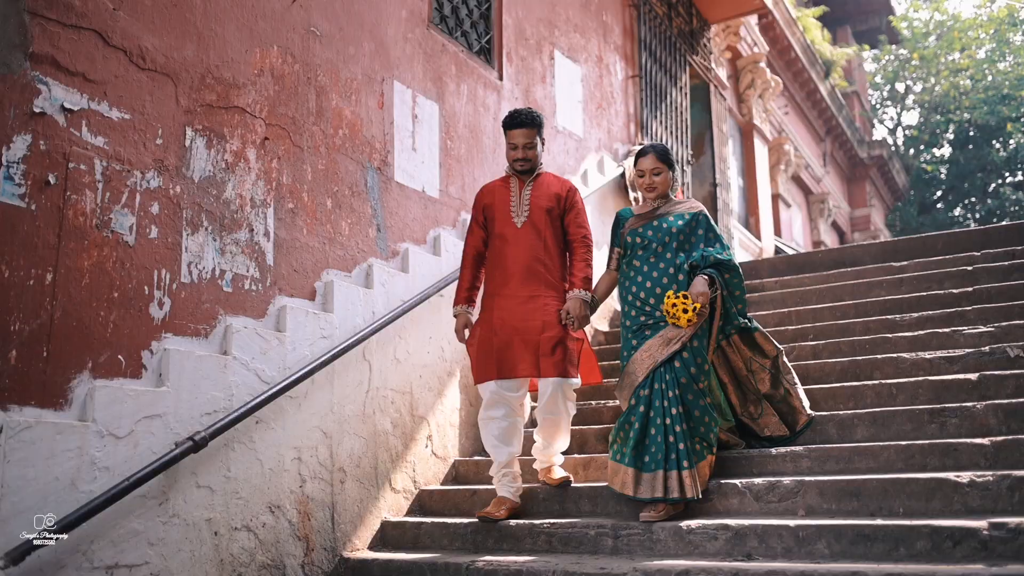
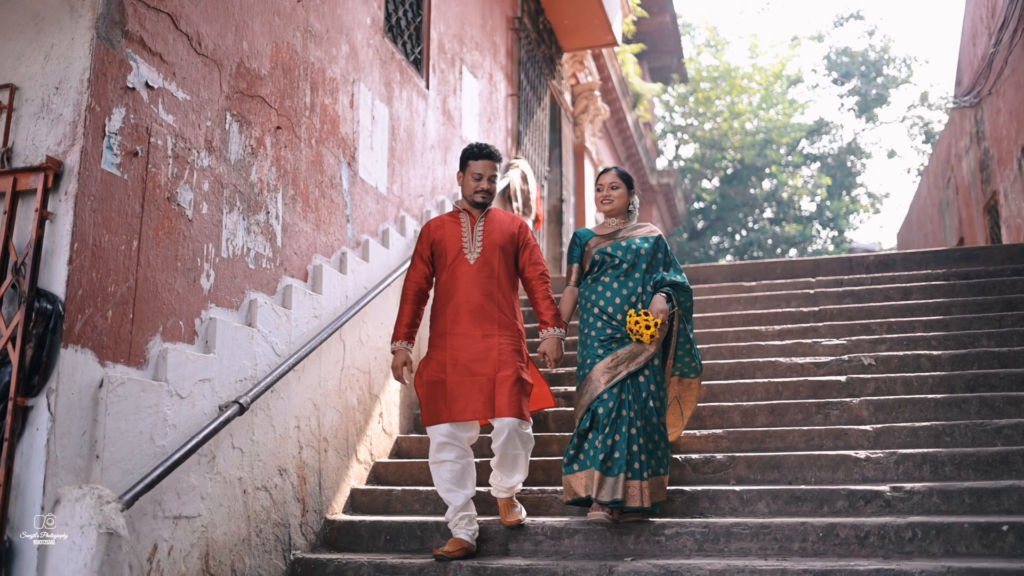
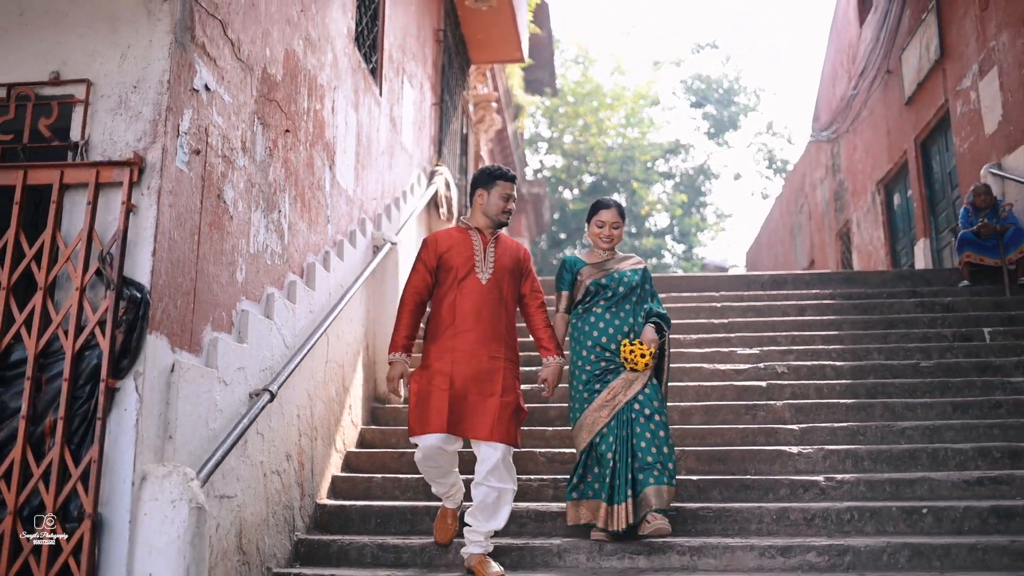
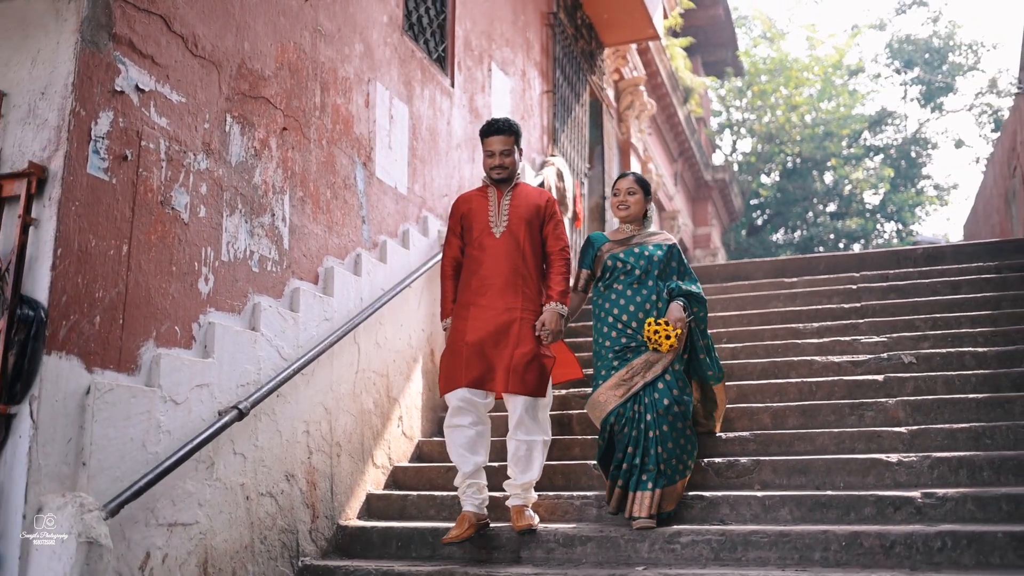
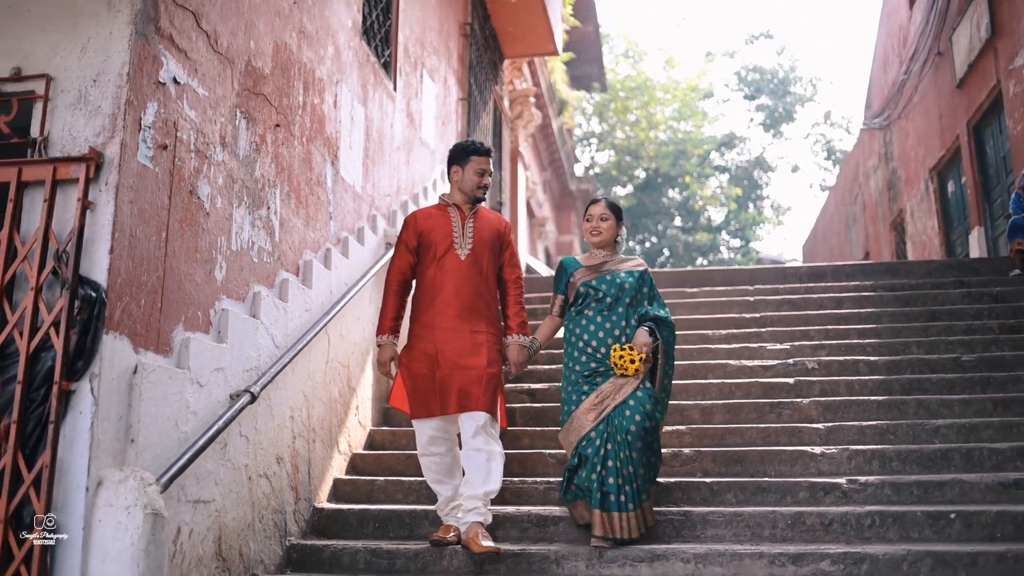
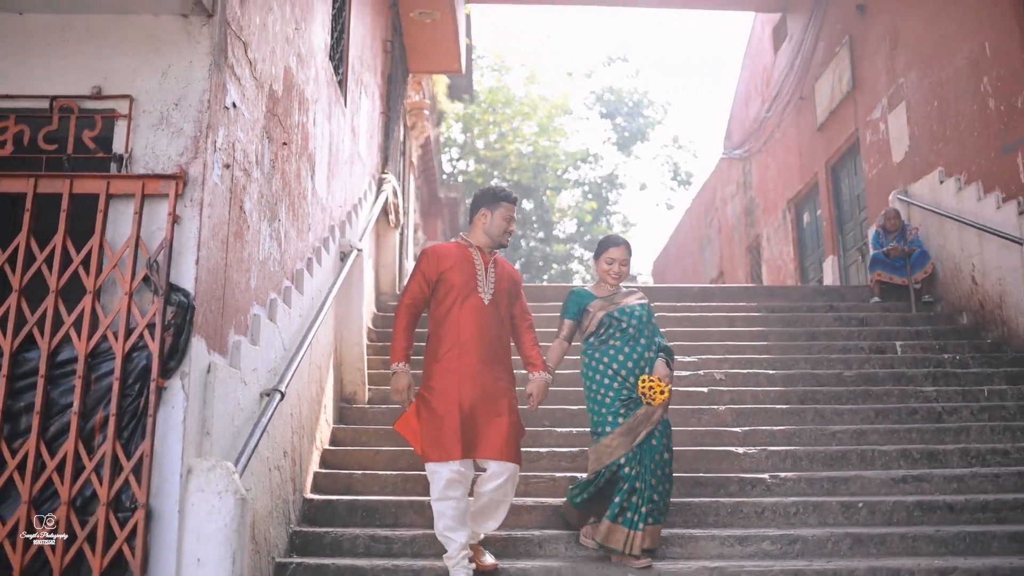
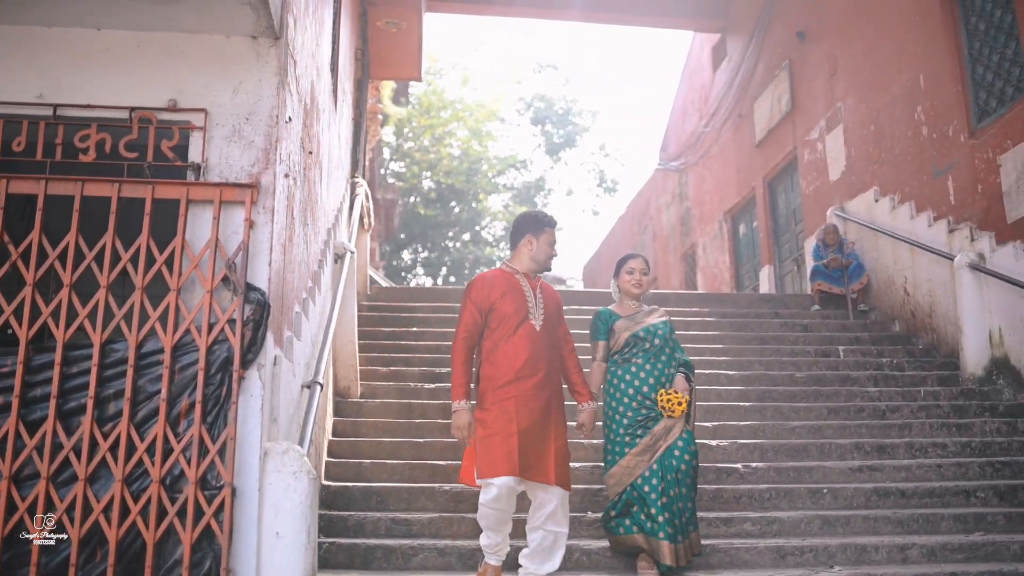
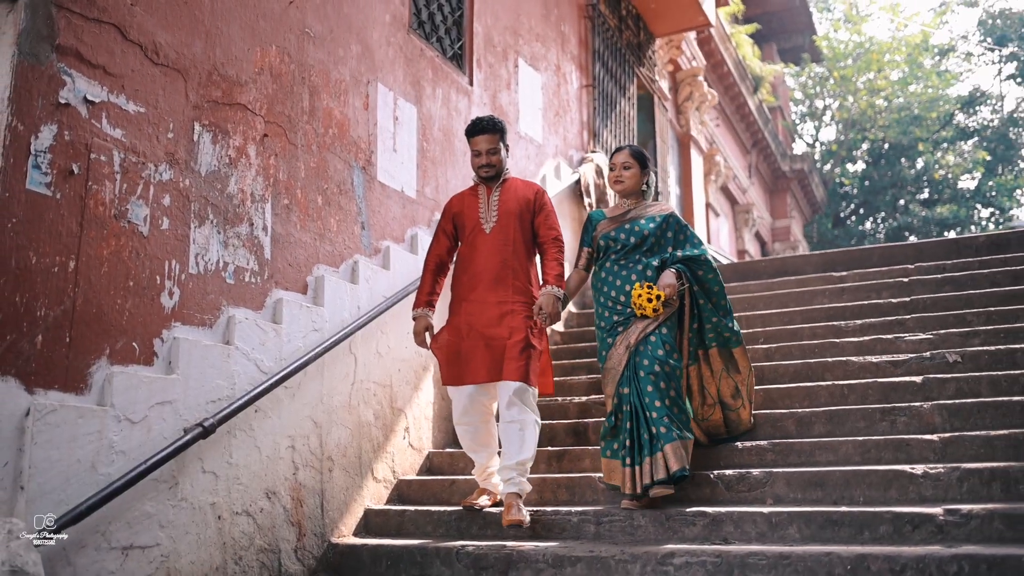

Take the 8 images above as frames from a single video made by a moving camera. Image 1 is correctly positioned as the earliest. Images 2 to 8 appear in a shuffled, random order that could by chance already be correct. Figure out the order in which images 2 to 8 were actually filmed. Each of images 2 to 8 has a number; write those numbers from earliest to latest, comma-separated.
8, 4, 2, 5, 3, 6, 7
